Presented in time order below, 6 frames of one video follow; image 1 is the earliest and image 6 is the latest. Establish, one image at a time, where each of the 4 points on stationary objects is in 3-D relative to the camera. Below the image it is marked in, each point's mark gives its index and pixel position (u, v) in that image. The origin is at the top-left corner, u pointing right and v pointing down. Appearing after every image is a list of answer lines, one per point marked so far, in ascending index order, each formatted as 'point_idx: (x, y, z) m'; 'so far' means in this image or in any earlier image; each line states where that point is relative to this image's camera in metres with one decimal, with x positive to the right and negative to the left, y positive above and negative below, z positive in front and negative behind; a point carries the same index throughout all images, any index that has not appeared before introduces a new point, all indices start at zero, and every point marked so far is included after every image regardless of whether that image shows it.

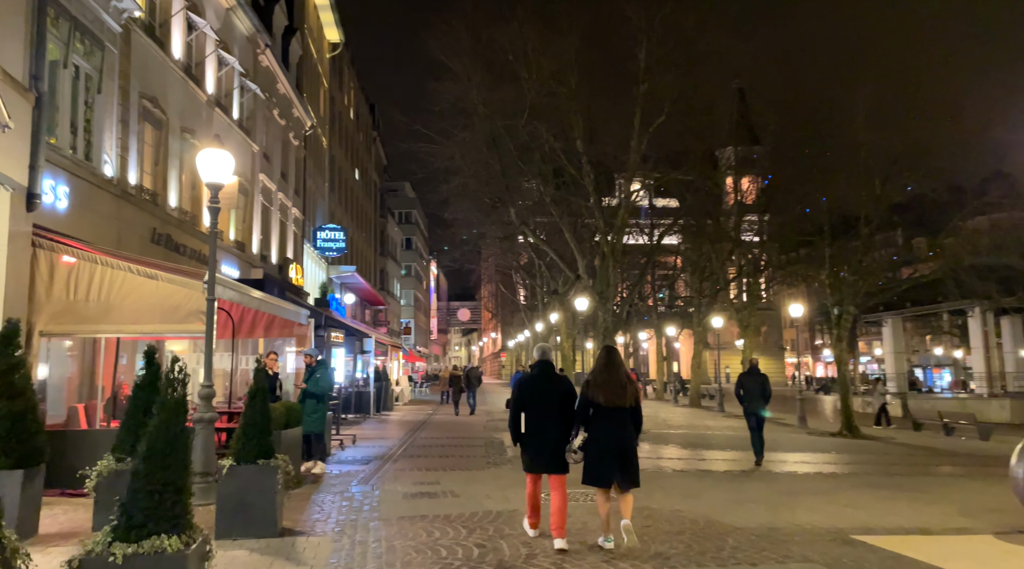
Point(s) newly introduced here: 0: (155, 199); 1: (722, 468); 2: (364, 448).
0: (-7.9, +1.9, +18.9) m
1: (+3.6, -3.2, +14.5) m
2: (-2.9, -3.1, +16.4) m
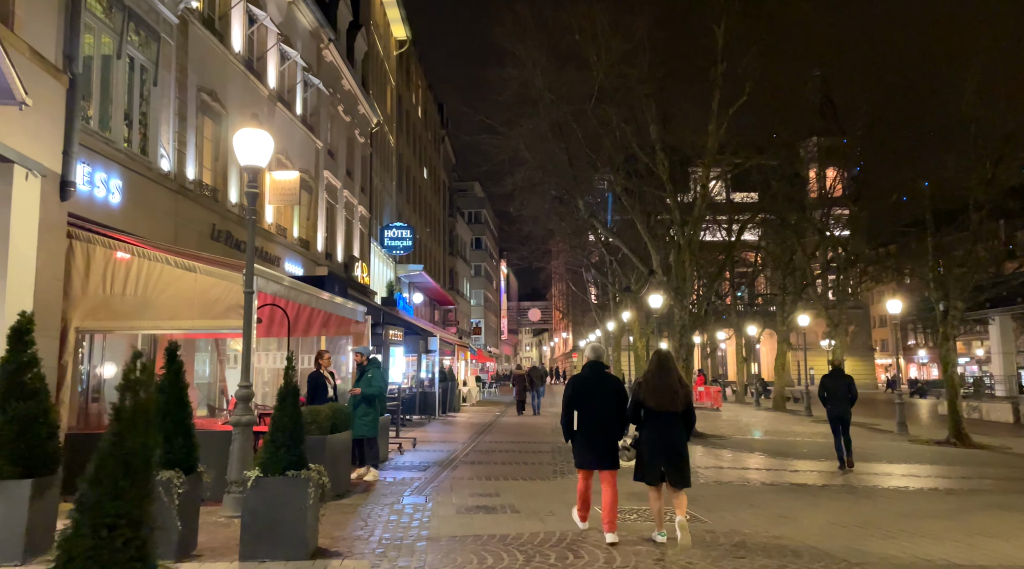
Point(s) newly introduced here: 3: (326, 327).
0: (-6.4, +1.9, +18.5) m
1: (+4.7, -3.0, +13.1) m
2: (-1.6, -3.1, +15.5) m
3: (-3.4, -0.8, +15.7) m
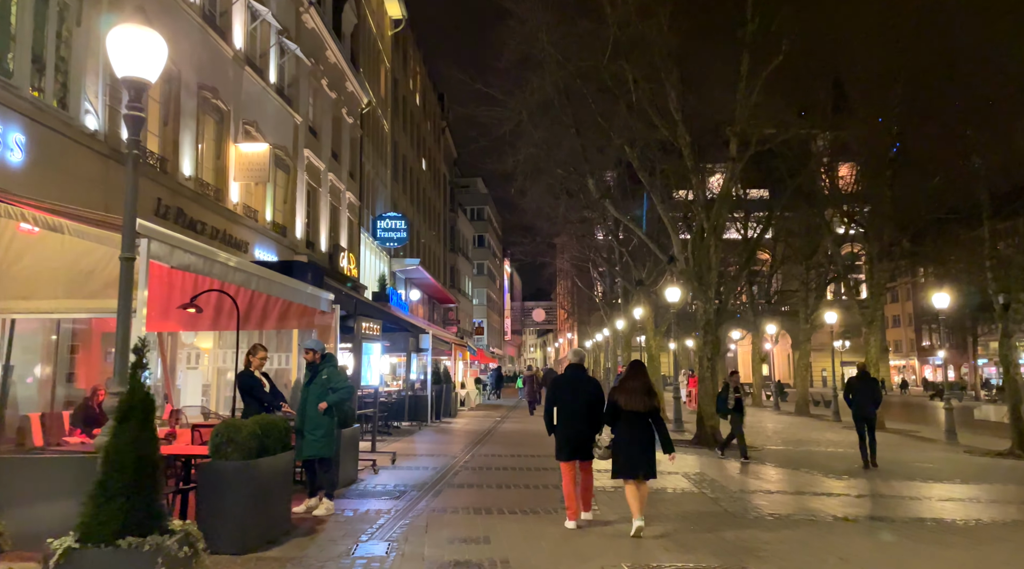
0: (-6.4, +2.2, +15.7) m
1: (+4.7, -2.8, +10.4) m
2: (-1.6, -2.8, +12.8) m
3: (-3.5, -0.5, +13.0) m
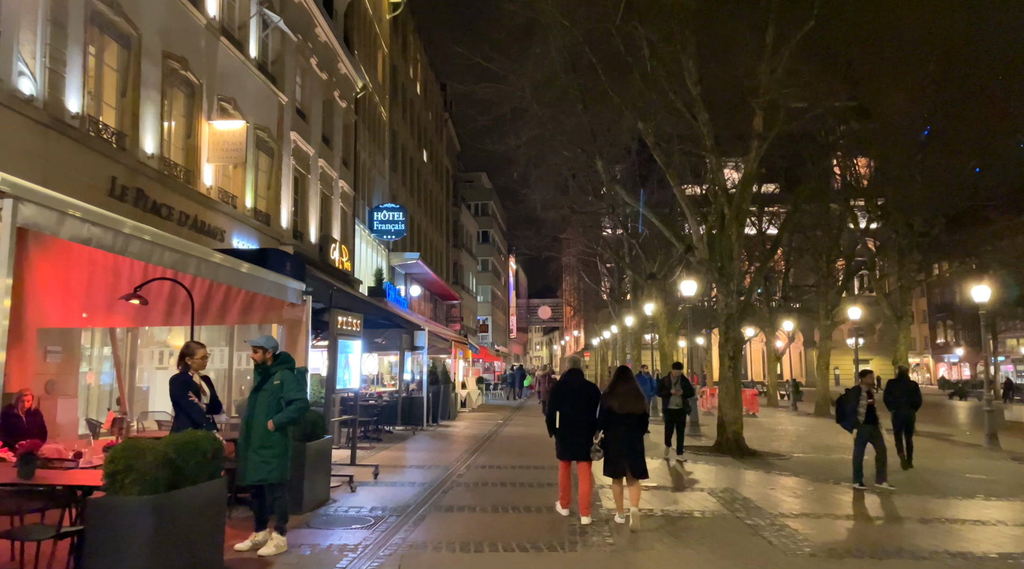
0: (-6.4, +2.4, +14.0) m
1: (+4.6, -2.6, +8.6) m
2: (-1.6, -2.6, +11.0) m
3: (-3.5, -0.4, +11.2) m
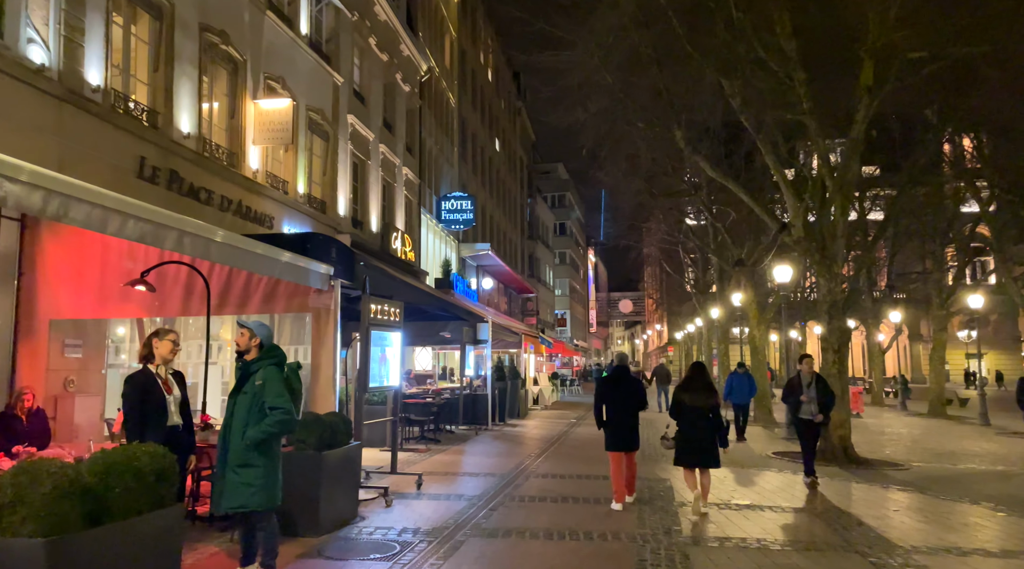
0: (-5.5, +2.5, +13.0) m
1: (+5.1, -2.4, +6.5) m
2: (-0.9, -2.4, +9.6) m
3: (-2.8, -0.2, +9.9) m
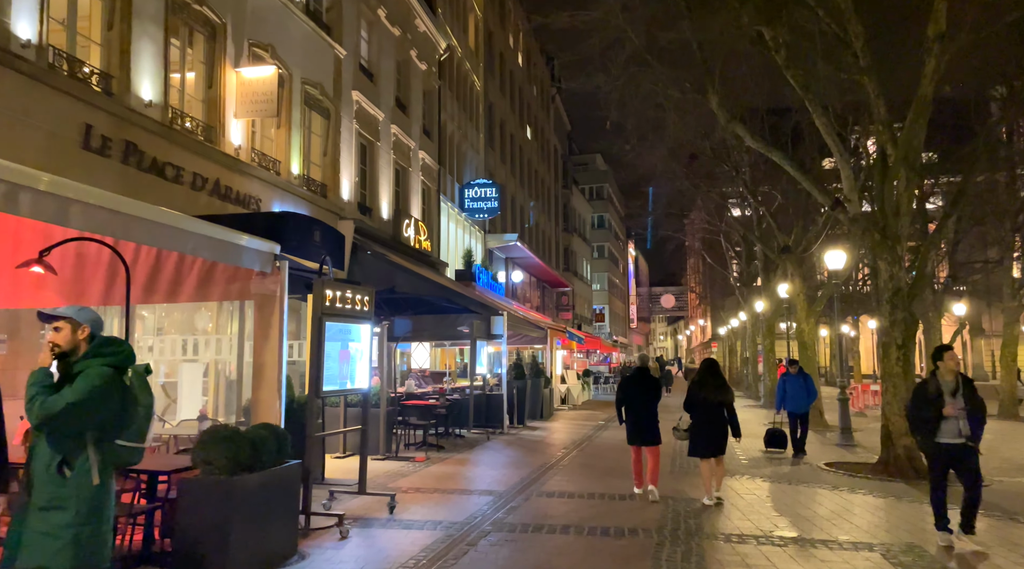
0: (-5.5, +2.7, +11.4) m
1: (+4.8, -2.2, +4.4) m
2: (-1.1, -2.3, +7.8) m
3: (-2.9, 0.0, +8.2) m
